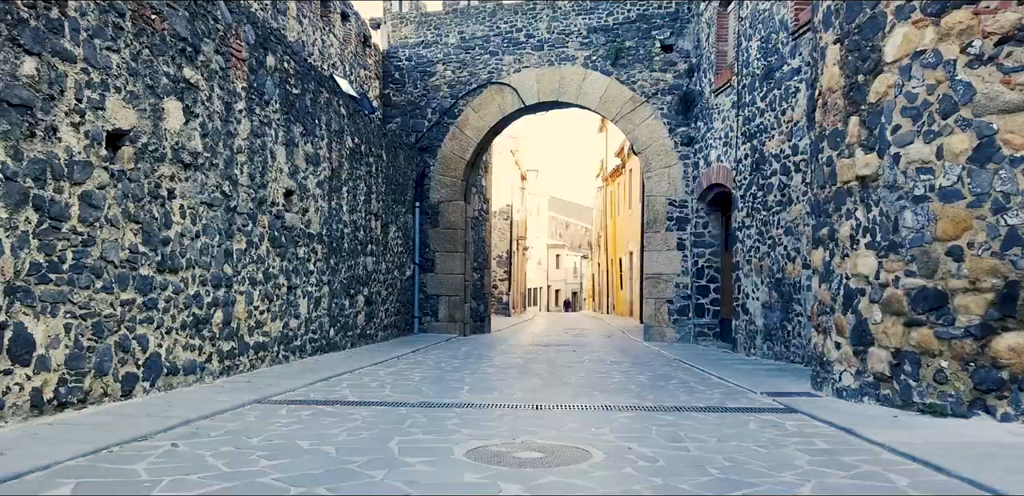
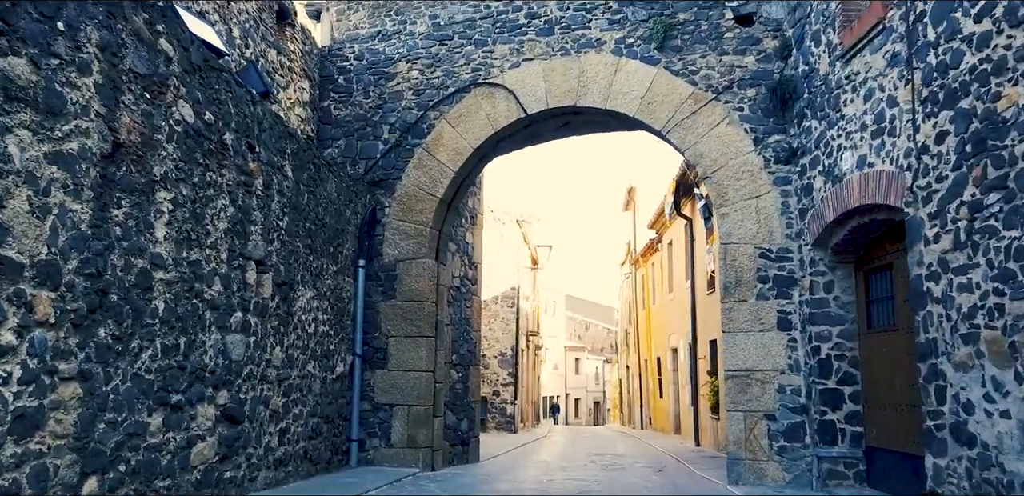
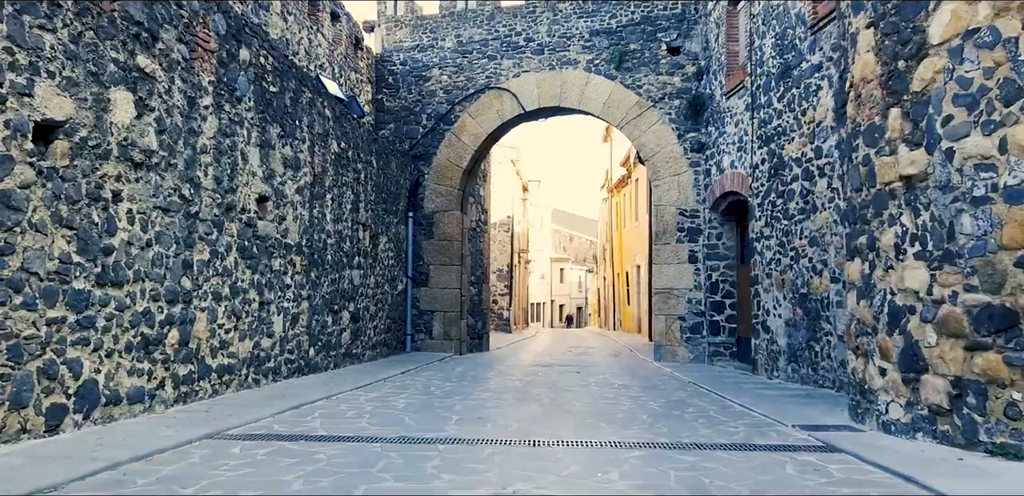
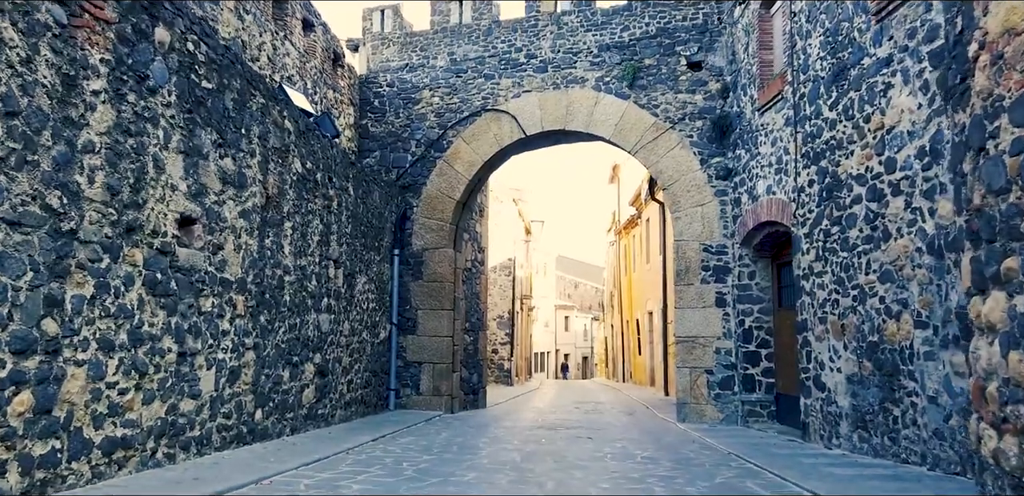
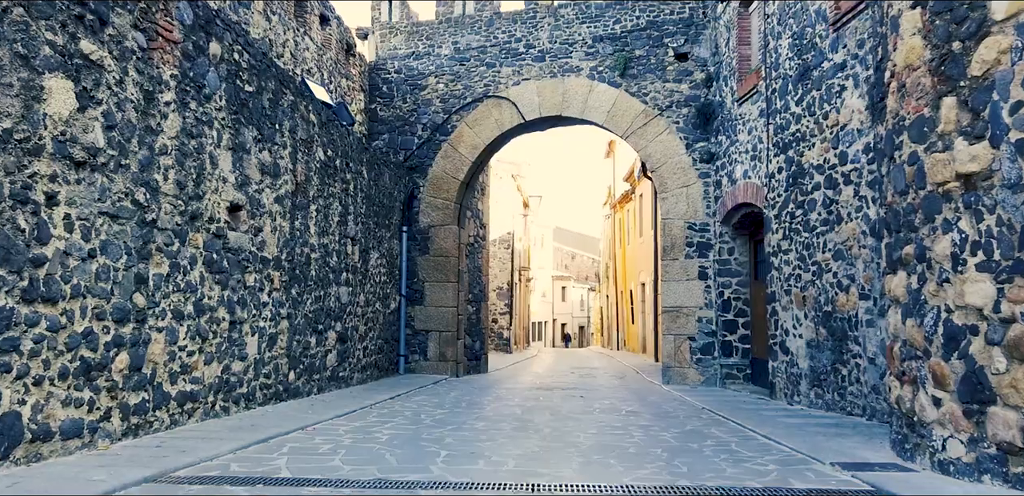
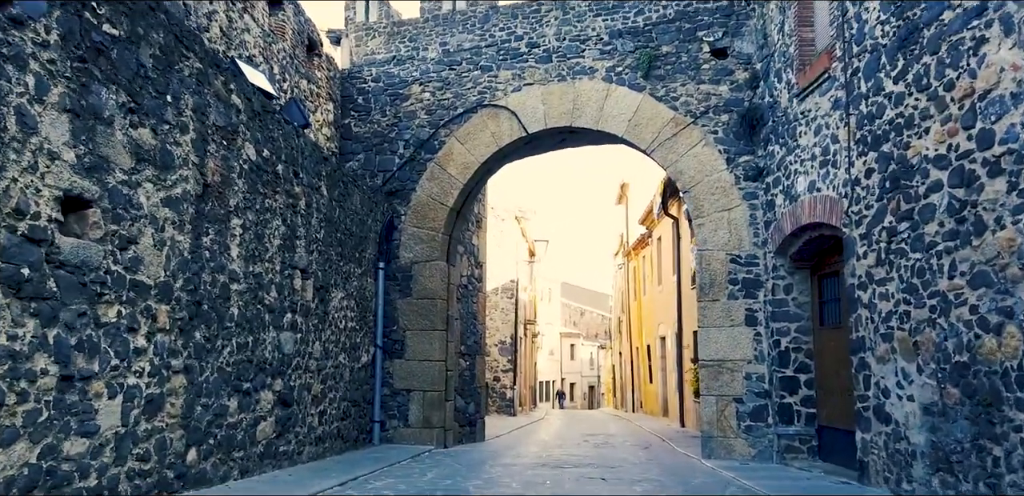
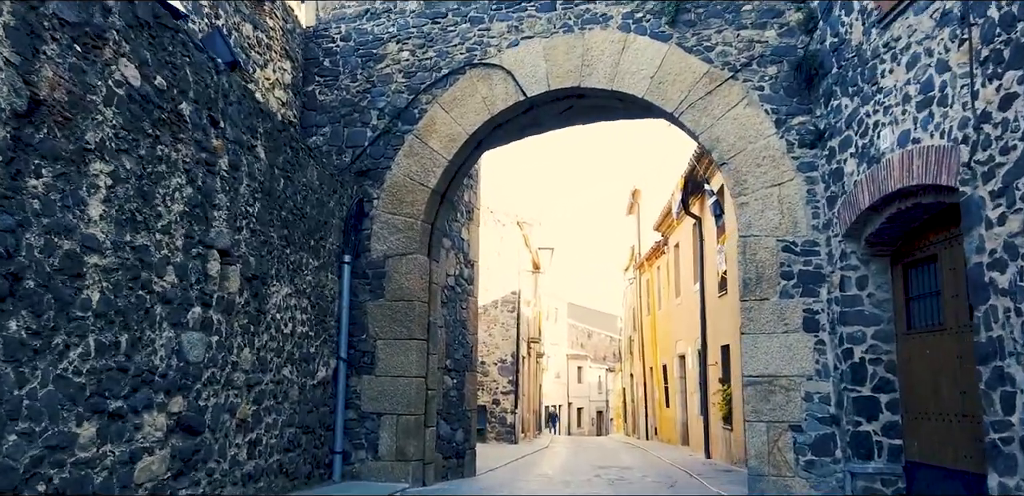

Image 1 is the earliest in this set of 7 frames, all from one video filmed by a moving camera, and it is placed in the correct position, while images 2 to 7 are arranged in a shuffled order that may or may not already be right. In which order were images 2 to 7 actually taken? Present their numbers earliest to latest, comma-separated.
3, 5, 4, 6, 2, 7
